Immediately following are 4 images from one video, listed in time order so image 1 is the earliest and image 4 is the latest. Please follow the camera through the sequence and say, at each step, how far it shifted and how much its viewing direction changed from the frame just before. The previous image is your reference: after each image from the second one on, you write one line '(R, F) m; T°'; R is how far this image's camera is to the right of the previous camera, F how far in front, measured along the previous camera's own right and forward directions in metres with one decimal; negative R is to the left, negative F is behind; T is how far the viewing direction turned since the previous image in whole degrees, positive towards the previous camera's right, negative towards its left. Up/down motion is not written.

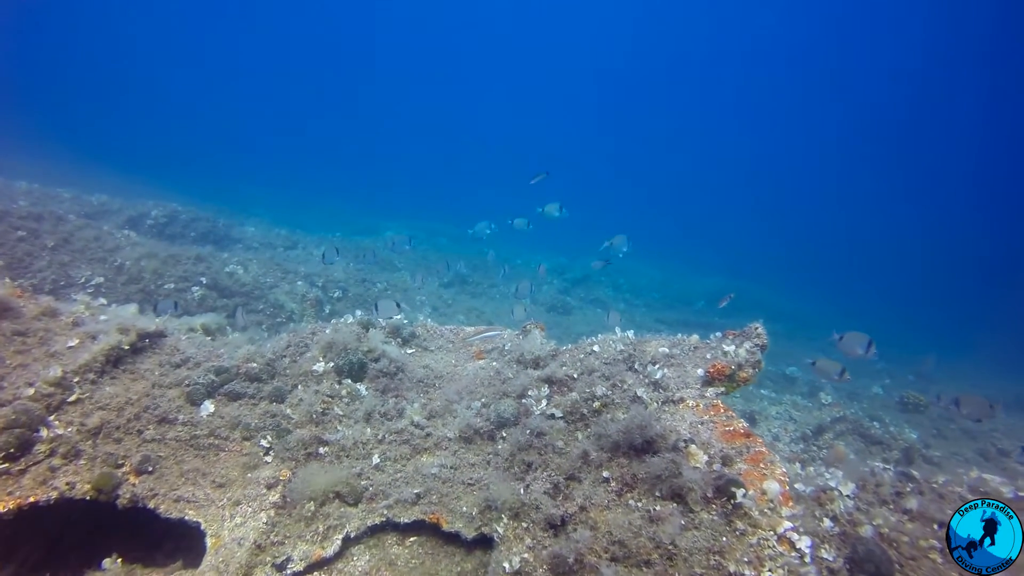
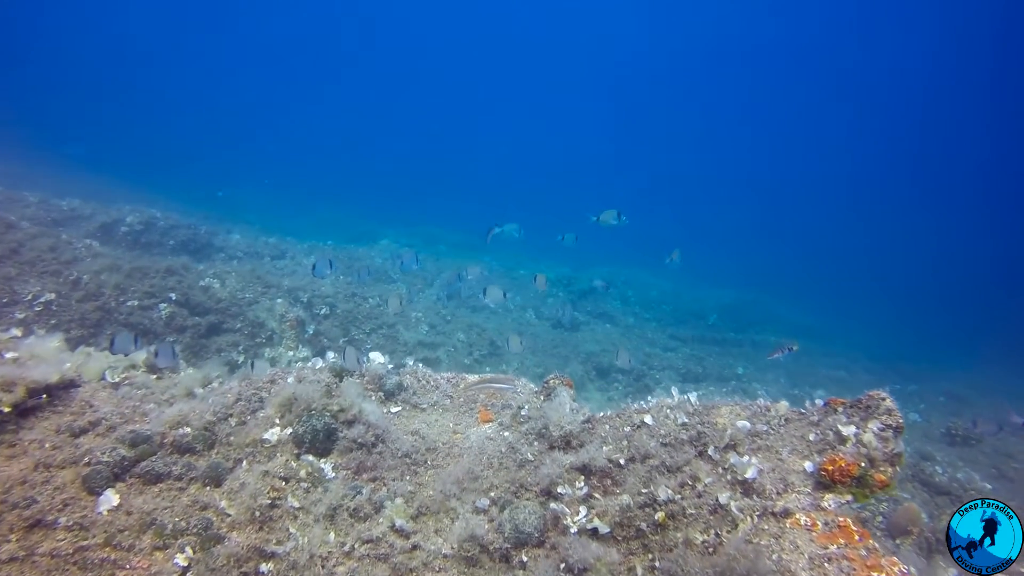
(-0.1, +1.2) m; 0°
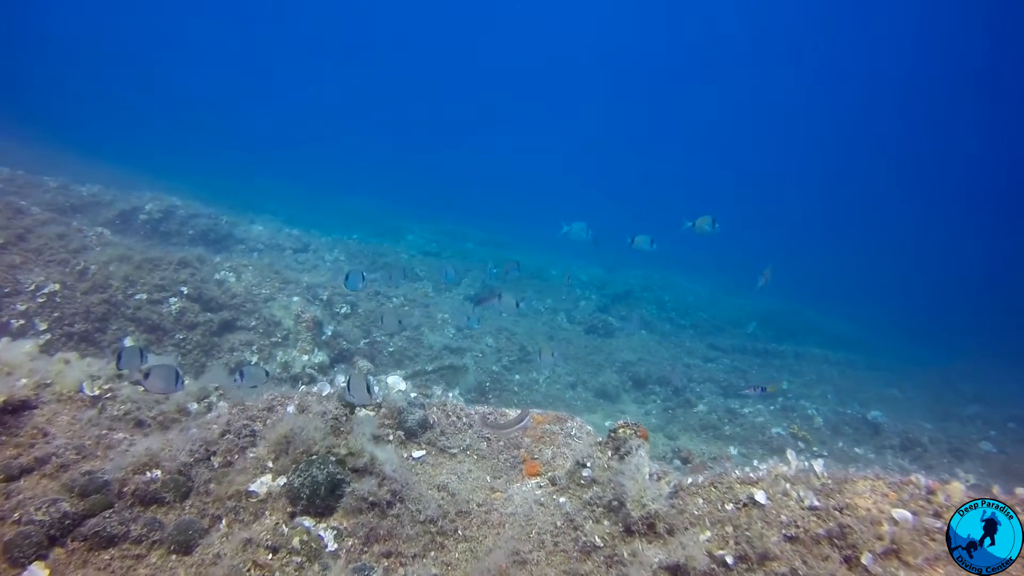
(-0.2, +0.9) m; -3°
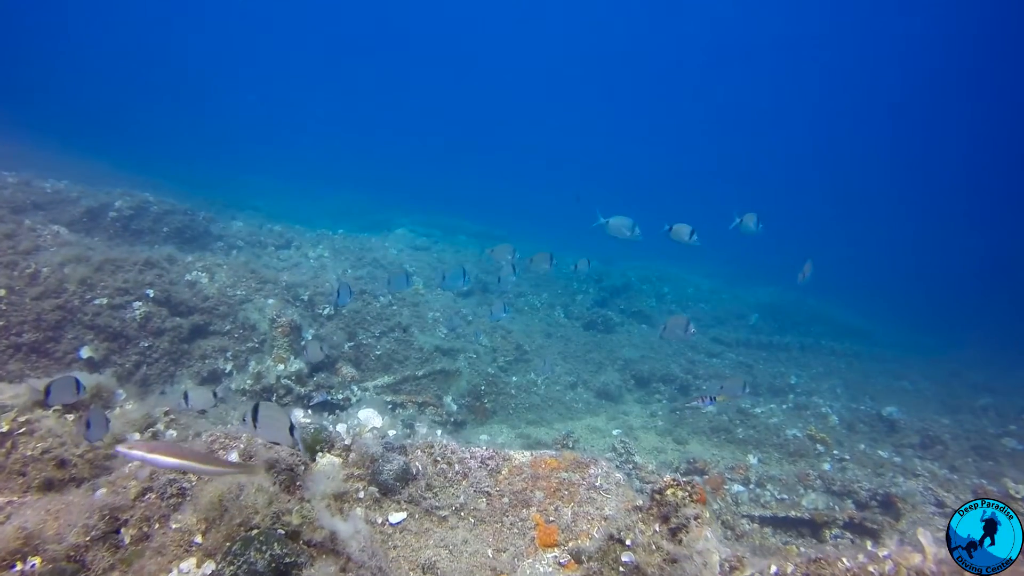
(0.0, +0.8) m; 0°
